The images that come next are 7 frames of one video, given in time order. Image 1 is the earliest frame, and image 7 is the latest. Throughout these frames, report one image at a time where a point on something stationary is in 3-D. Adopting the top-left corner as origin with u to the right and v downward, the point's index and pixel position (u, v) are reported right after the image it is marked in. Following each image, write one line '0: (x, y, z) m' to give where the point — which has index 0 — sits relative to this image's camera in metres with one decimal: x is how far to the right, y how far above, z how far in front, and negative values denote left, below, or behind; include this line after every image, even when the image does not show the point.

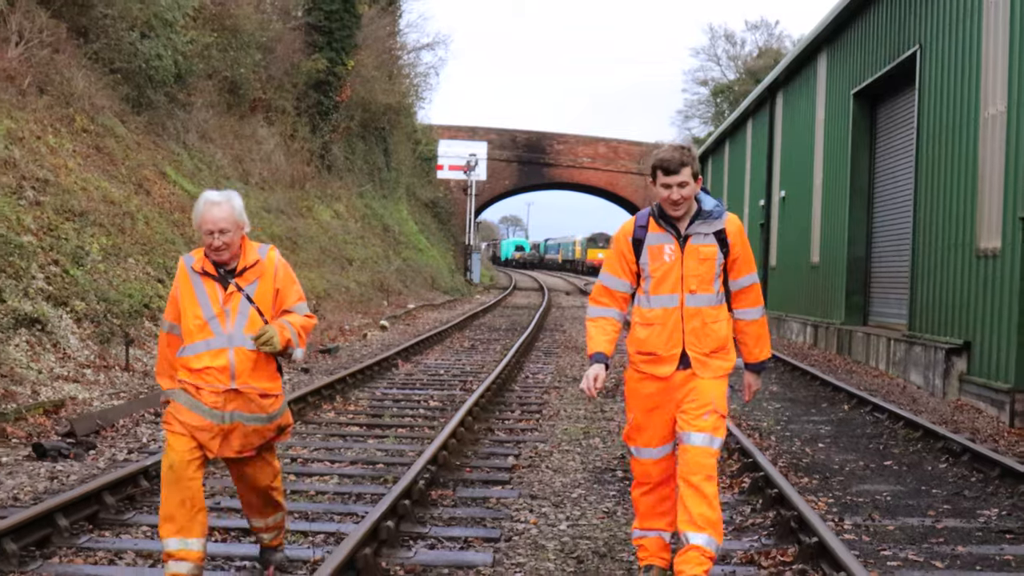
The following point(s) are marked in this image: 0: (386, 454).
0: (-0.9, -1.2, +6.4) m
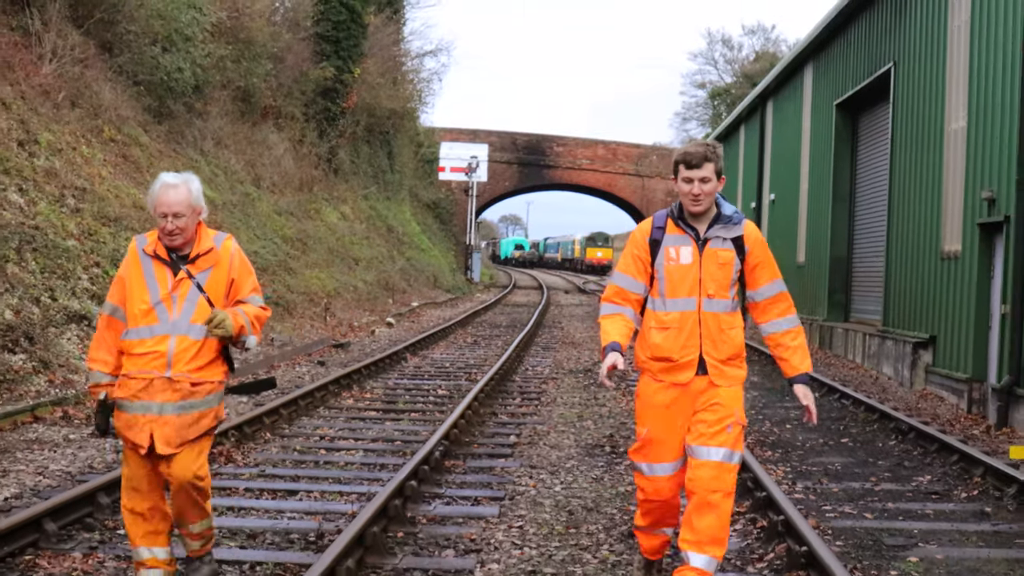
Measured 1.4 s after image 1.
0: (-0.9, -1.2, +7.2) m
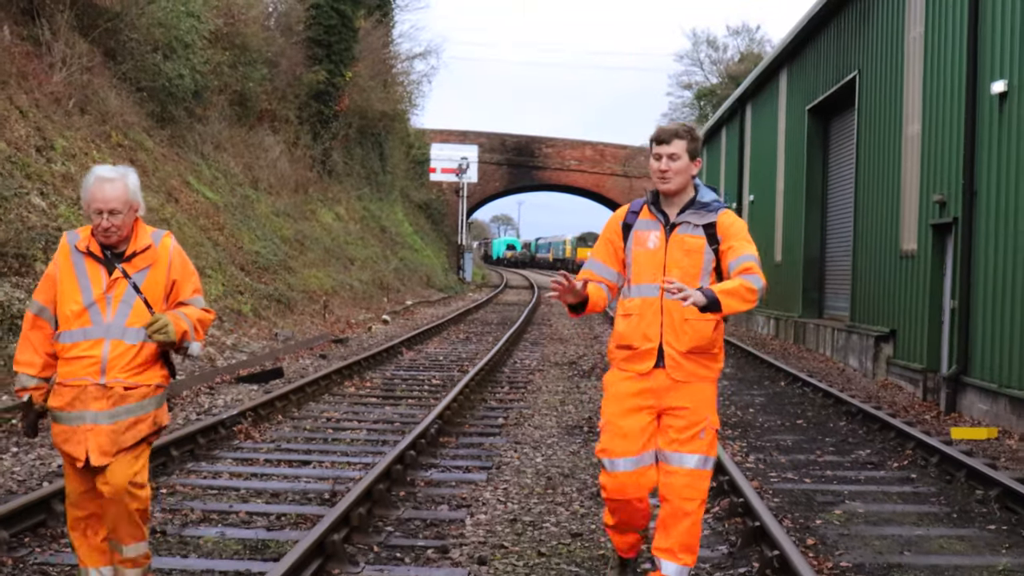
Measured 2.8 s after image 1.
0: (-1.0, -1.2, +8.0) m
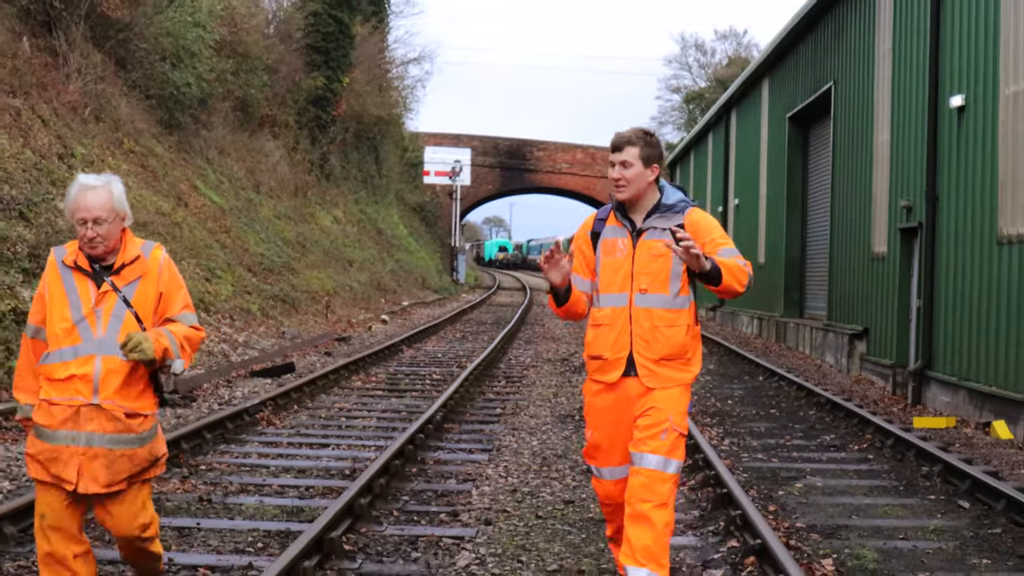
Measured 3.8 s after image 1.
0: (-1.0, -1.2, +8.6) m
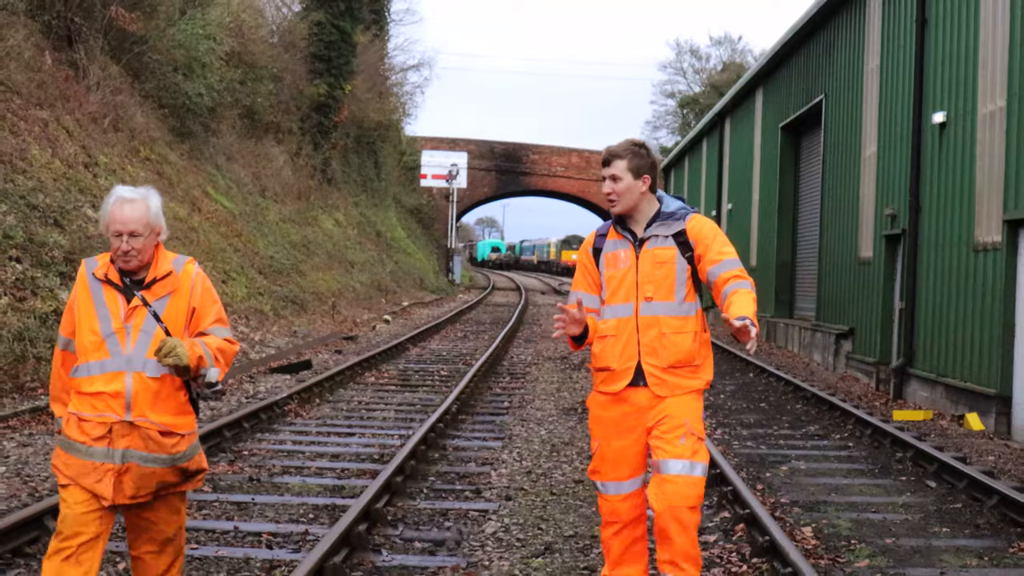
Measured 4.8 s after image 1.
0: (-1.0, -1.2, +9.2) m
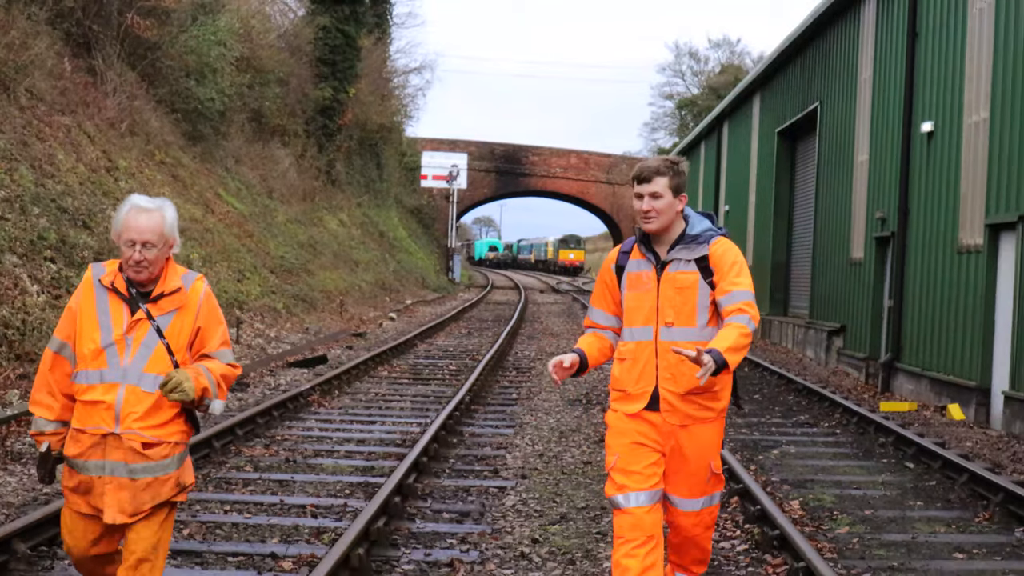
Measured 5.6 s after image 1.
0: (-0.9, -1.2, +9.7) m
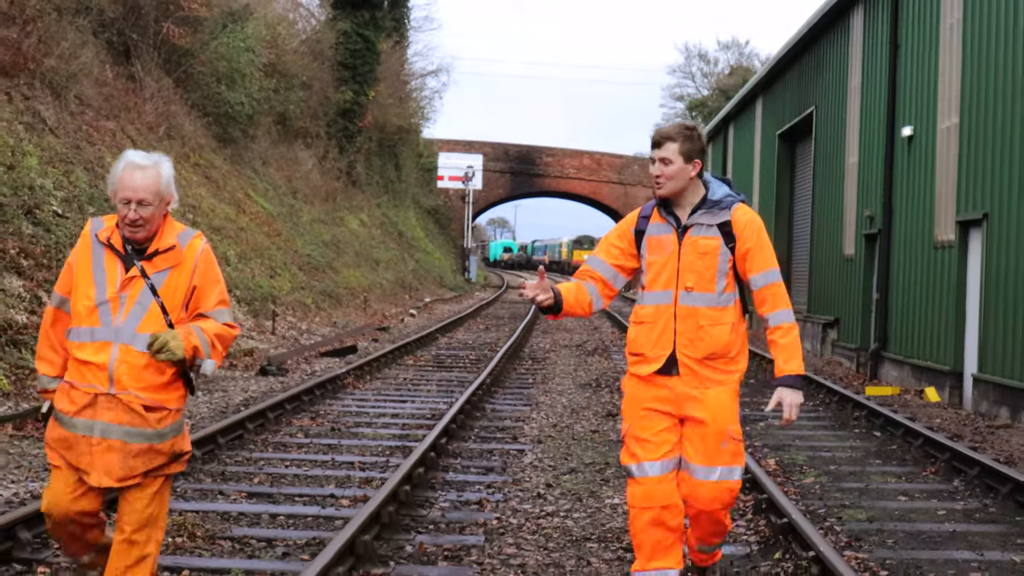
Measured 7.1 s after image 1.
0: (-0.7, -1.1, +10.7) m
